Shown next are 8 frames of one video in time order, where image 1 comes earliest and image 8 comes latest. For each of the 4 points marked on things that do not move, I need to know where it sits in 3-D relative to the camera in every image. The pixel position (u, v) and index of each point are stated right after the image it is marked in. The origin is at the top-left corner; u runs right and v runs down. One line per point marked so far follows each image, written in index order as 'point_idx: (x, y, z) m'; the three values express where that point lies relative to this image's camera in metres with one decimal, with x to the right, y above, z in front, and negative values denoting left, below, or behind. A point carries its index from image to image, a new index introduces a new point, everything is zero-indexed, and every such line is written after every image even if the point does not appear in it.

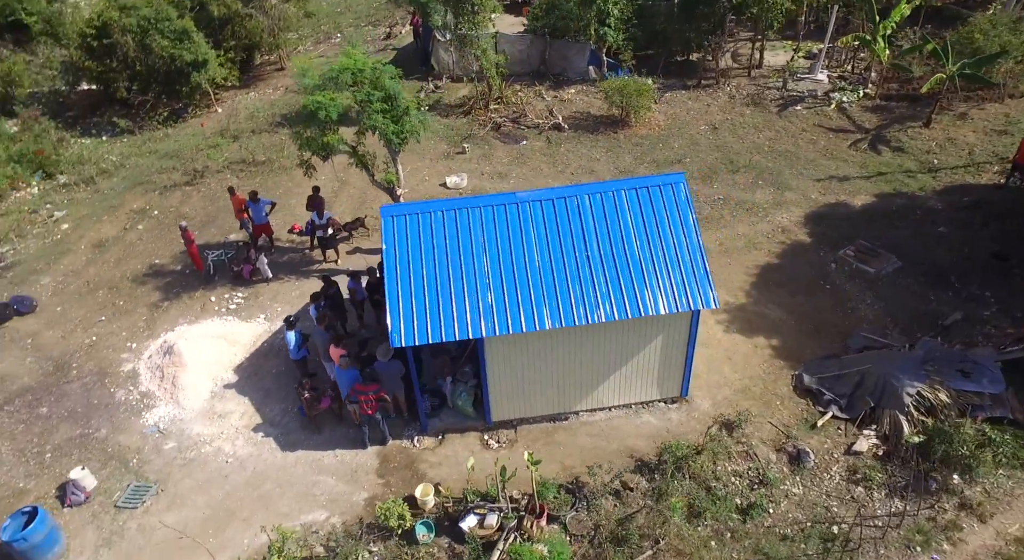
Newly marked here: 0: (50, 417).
0: (-7.9, -2.5, +10.9) m
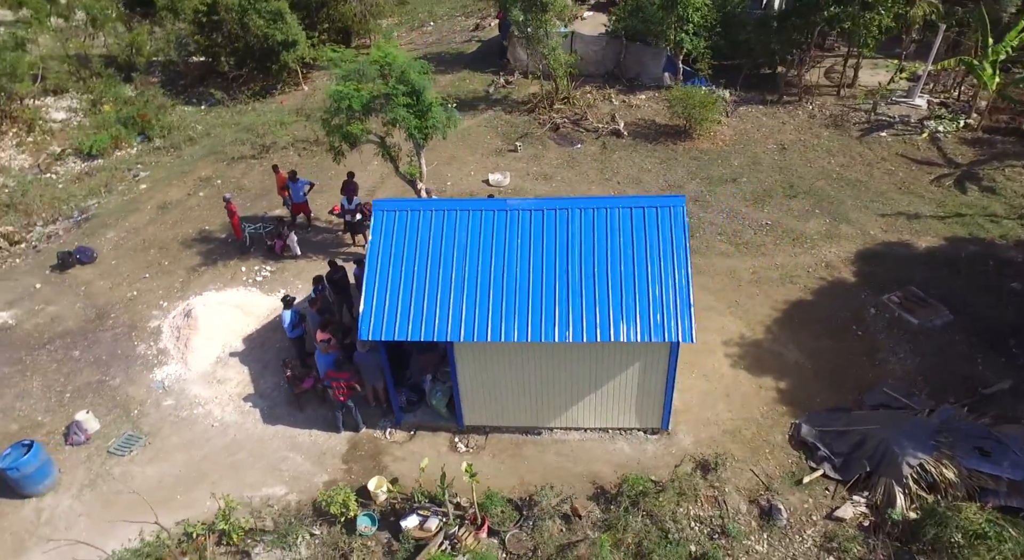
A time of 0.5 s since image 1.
0: (-8.1, -1.7, +12.0) m
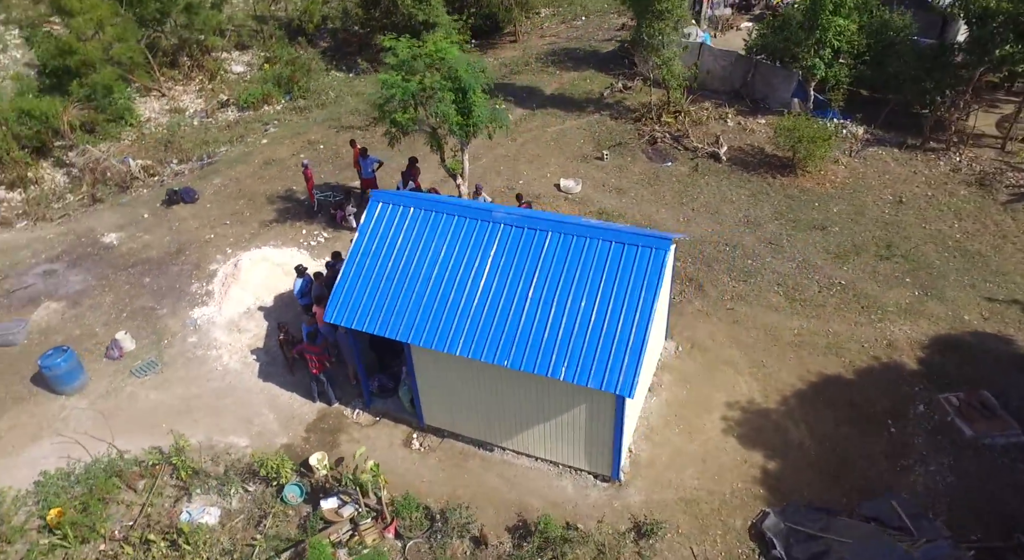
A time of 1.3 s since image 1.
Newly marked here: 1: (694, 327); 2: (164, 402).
0: (-7.8, -0.3, +13.6) m
1: (+3.4, -0.9, +11.6) m
2: (-5.9, -2.1, +10.6) m
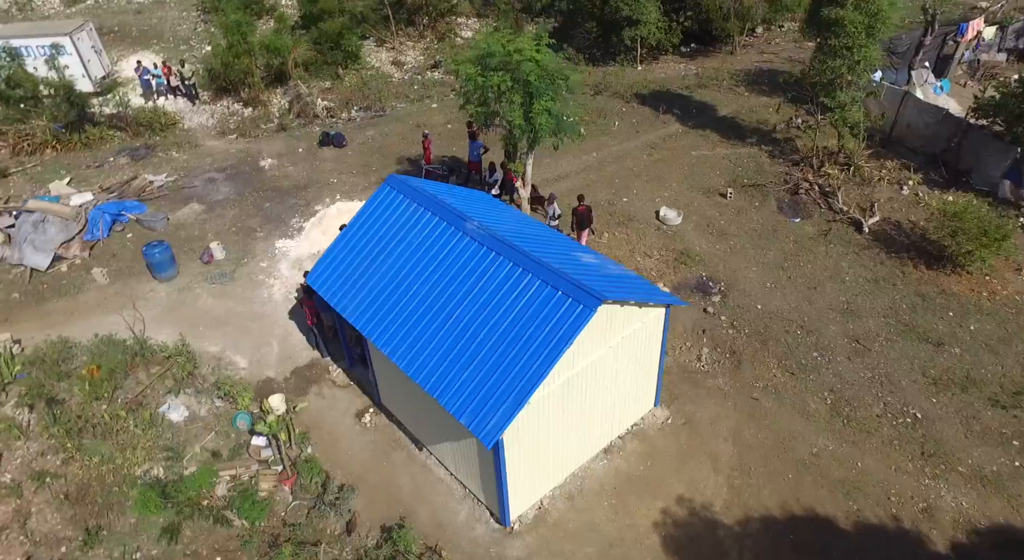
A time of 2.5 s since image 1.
0: (-6.2, +1.6, +15.8) m
1: (+3.1, -2.0, +10.3) m
2: (-5.9, -0.6, +12.4) m
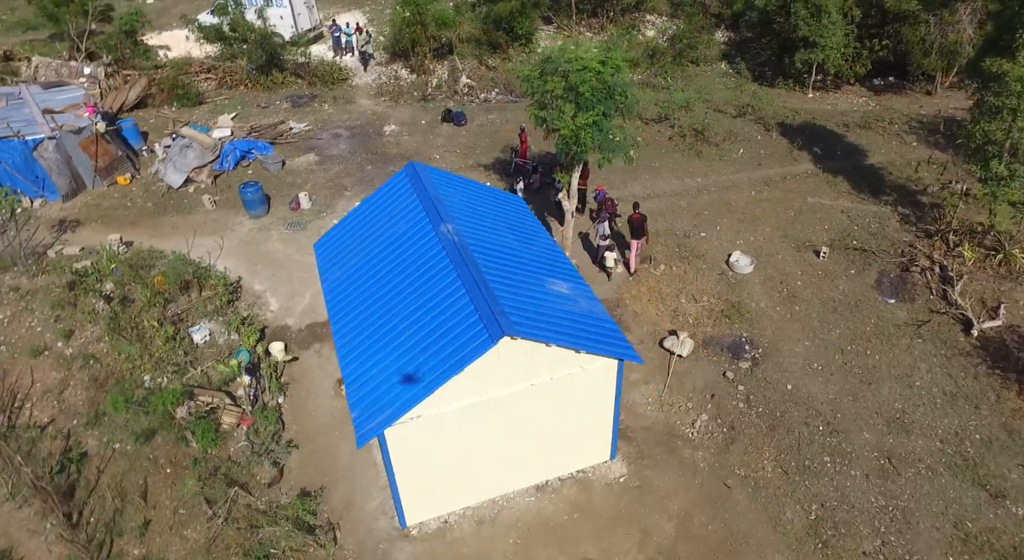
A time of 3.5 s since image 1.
0: (-4.1, +2.7, +16.9) m
1: (+2.2, -2.9, +9.3) m
2: (-5.3, +0.6, +13.7) m
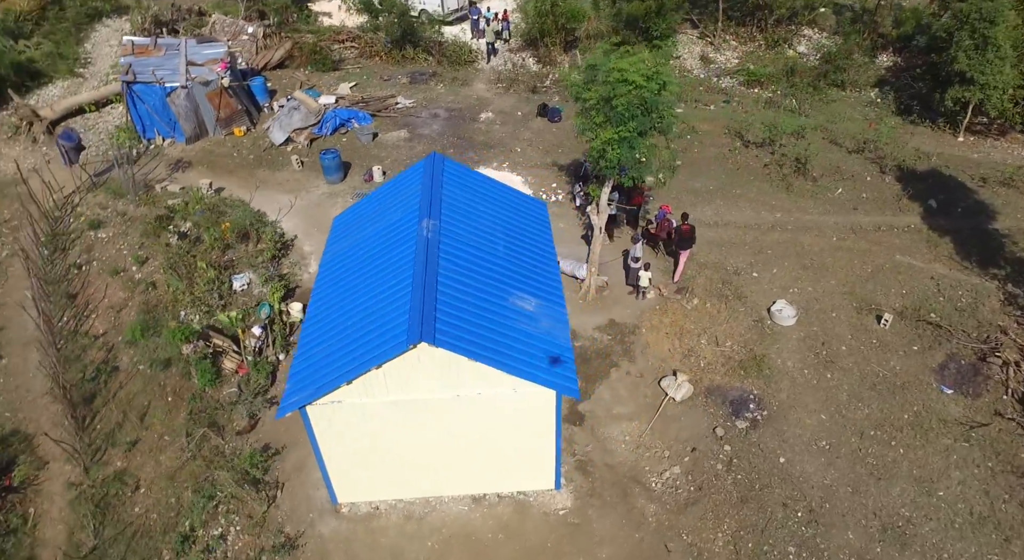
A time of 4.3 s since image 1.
0: (-2.1, +3.2, +17.4) m
1: (+1.3, -3.3, +8.8) m
2: (-4.3, +1.4, +14.6) m
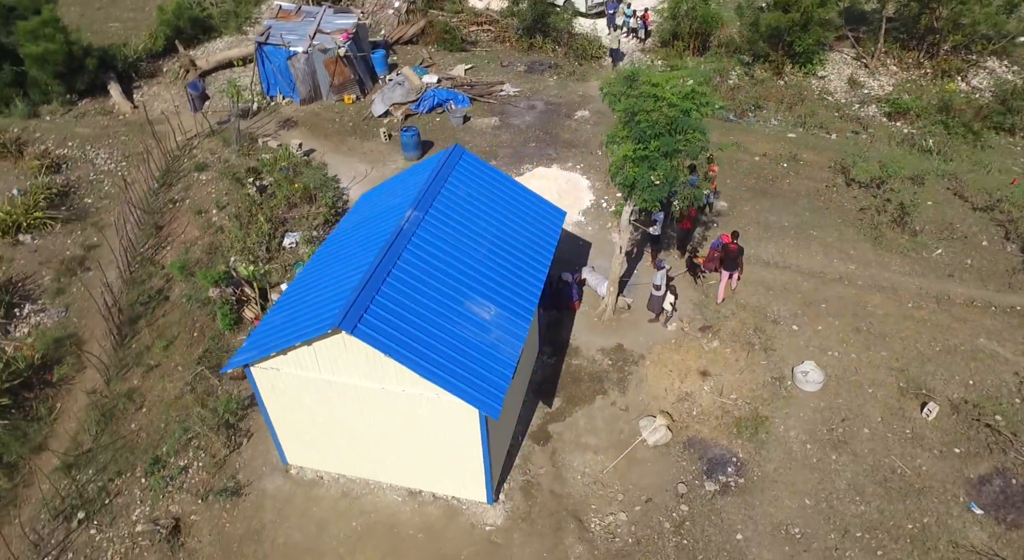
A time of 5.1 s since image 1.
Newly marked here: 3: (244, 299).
0: (0.0, +3.5, +17.4) m
1: (+0.3, -3.6, +8.5) m
2: (-3.1, +2.1, +15.1) m
3: (-5.1, -0.4, +12.0) m
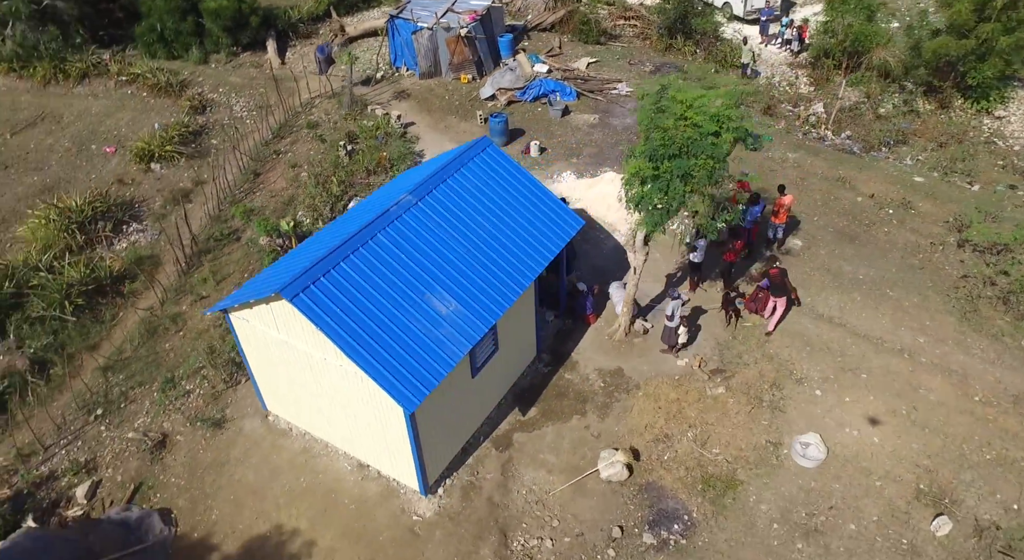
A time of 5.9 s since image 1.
0: (+2.2, +3.3, +16.9) m
1: (-0.9, -3.6, +8.5) m
2: (-1.5, +2.6, +15.5) m
3: (-4.6, +0.5, +13.0) m
